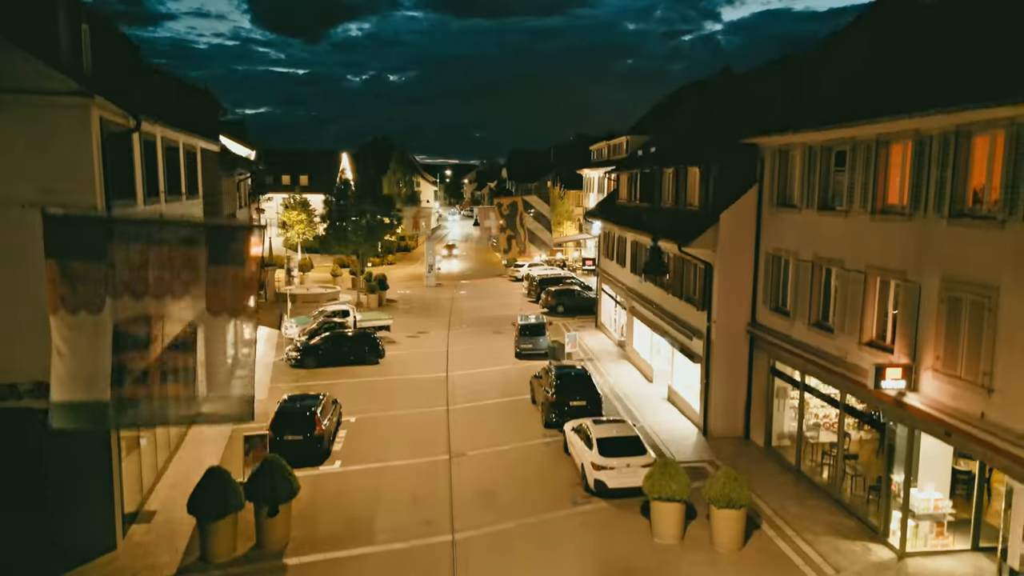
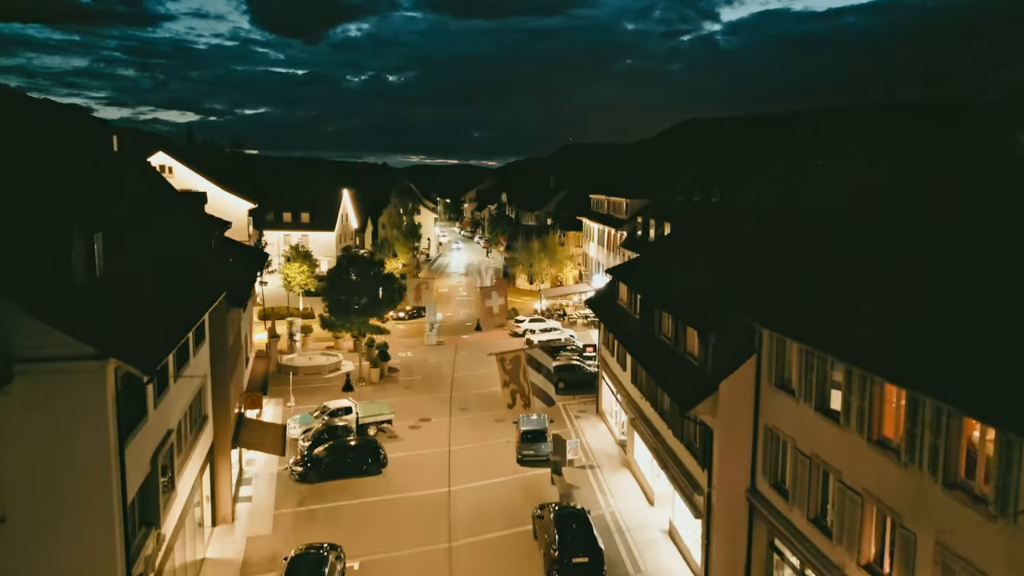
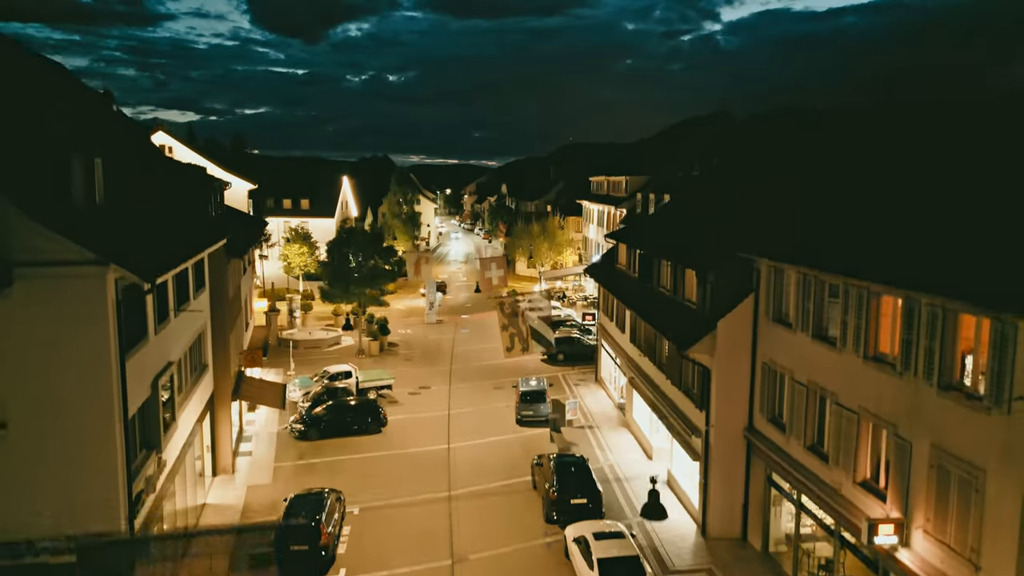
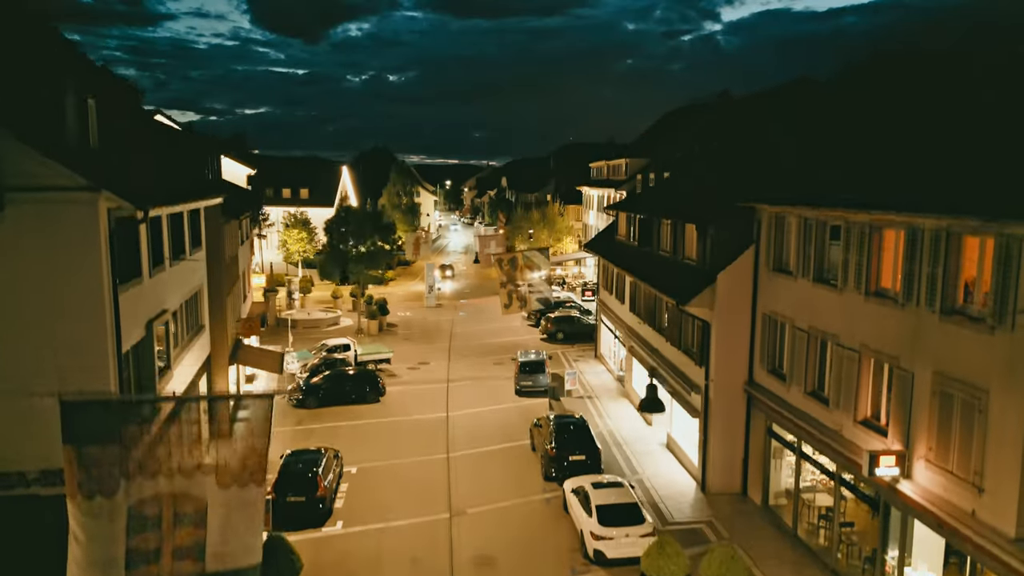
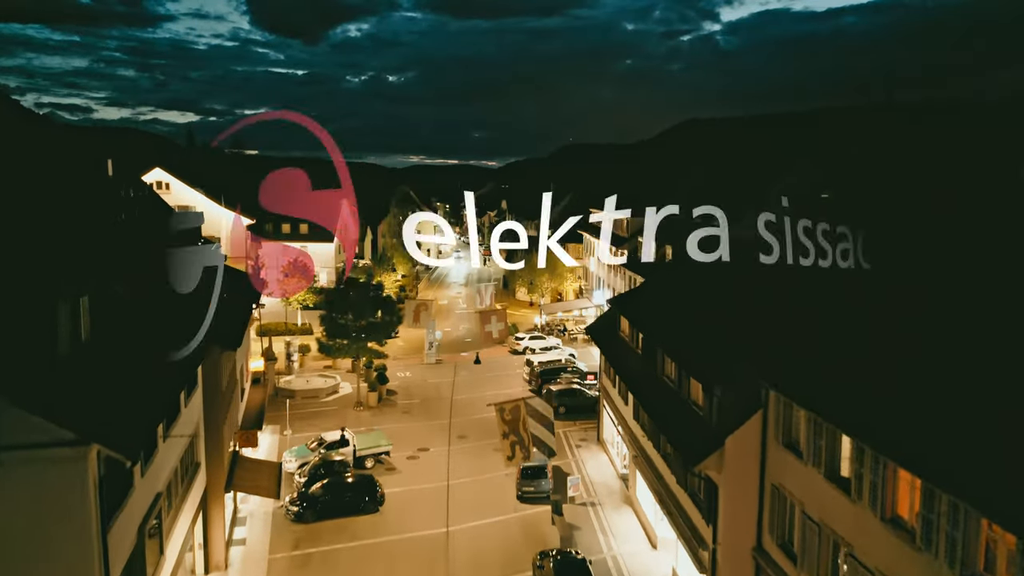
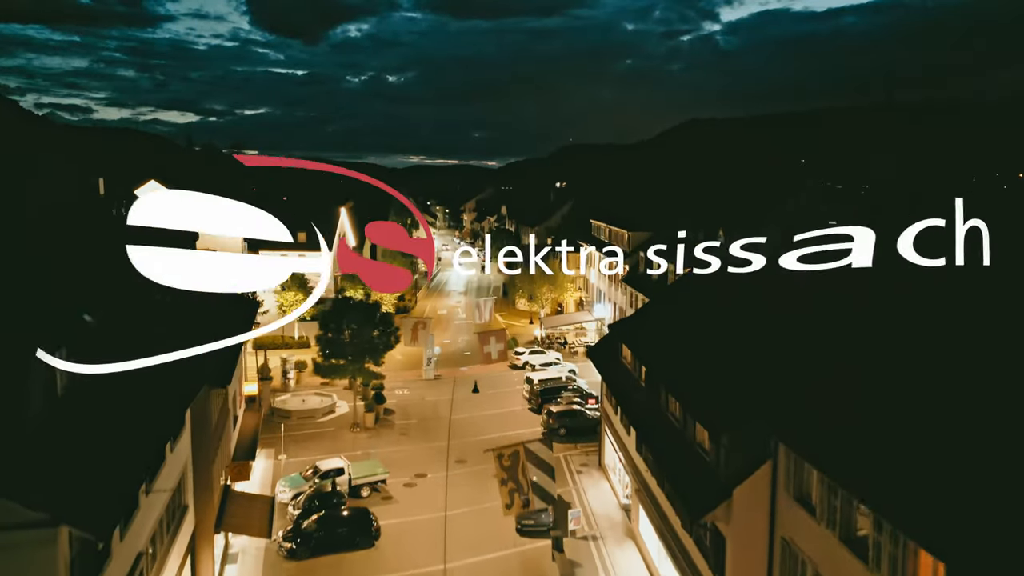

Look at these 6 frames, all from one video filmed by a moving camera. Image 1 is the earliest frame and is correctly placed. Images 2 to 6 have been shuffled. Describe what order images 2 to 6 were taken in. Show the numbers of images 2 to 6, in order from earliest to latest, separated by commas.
4, 3, 2, 5, 6
